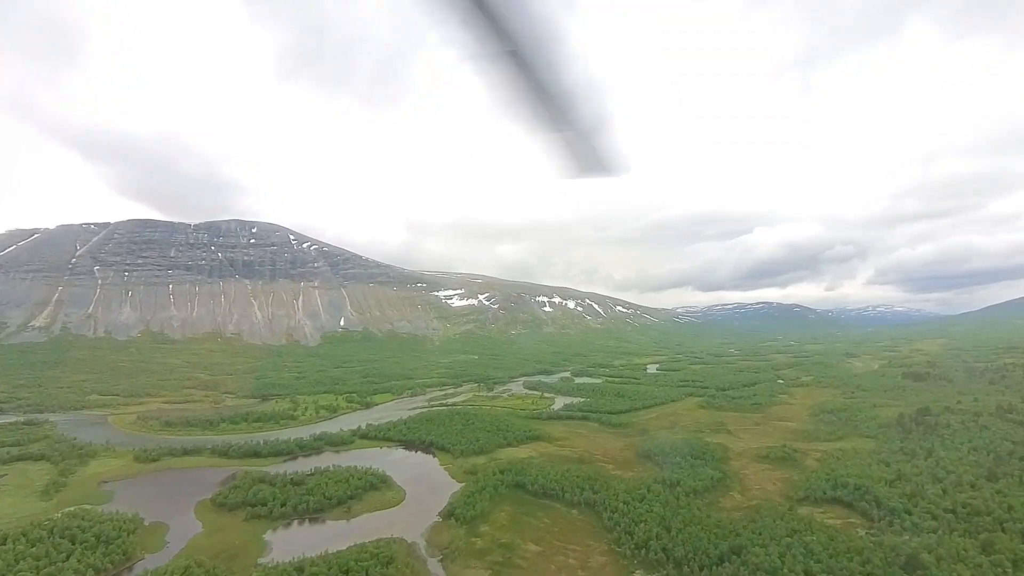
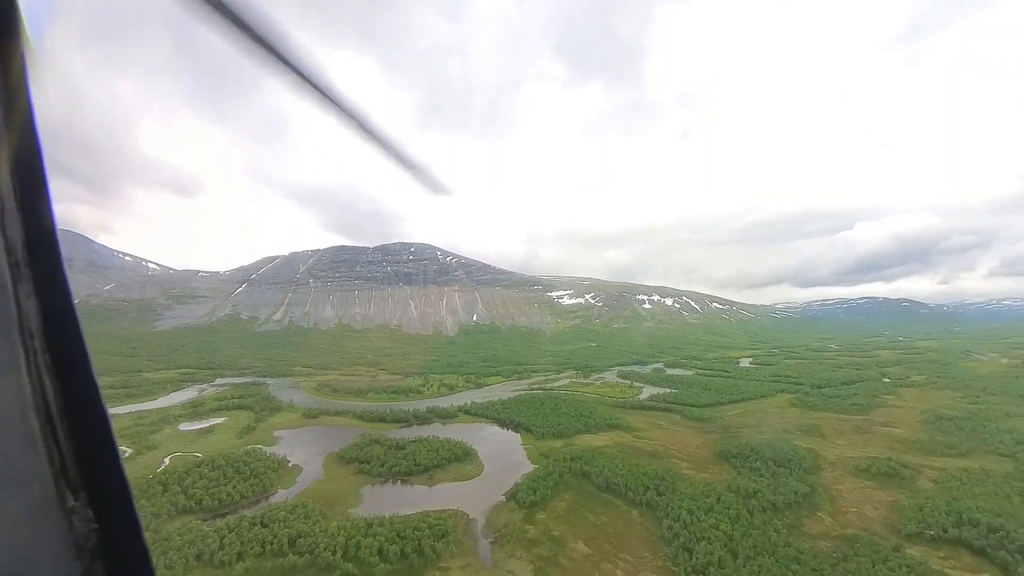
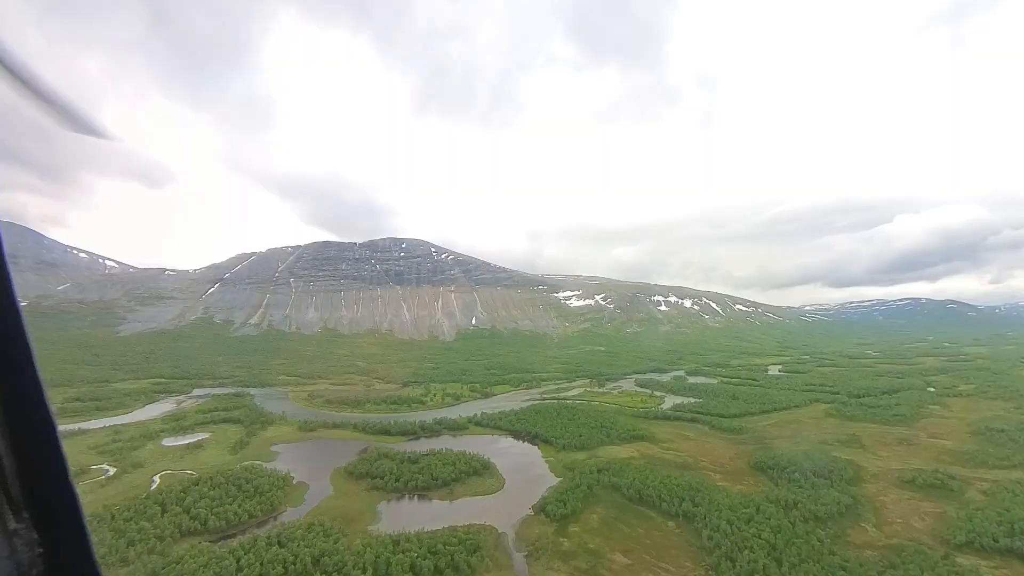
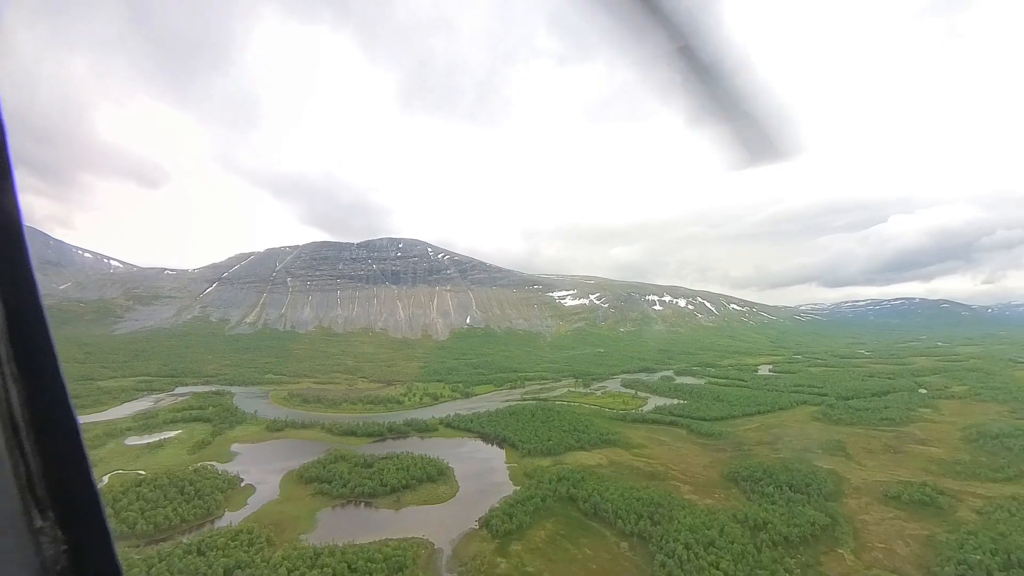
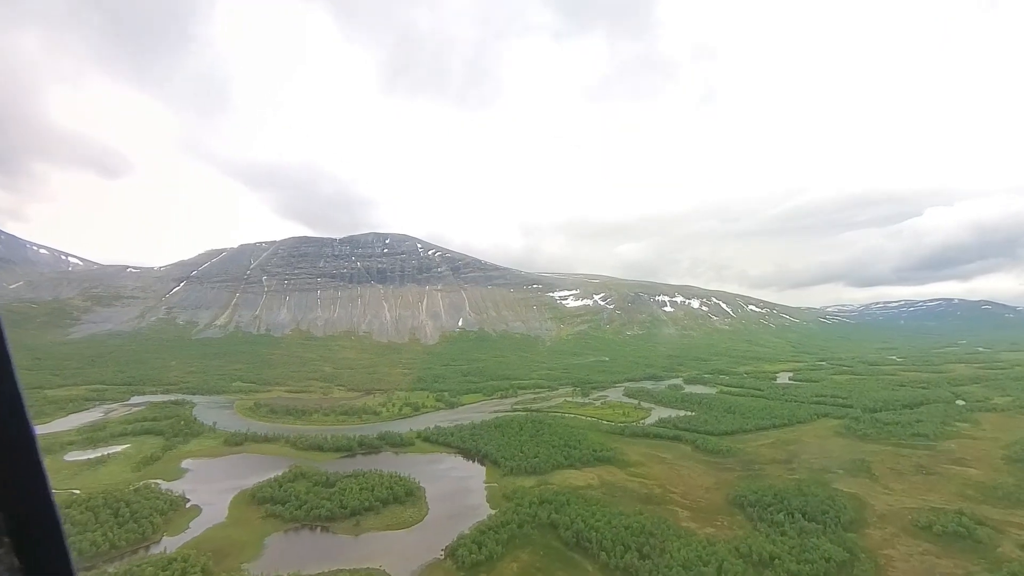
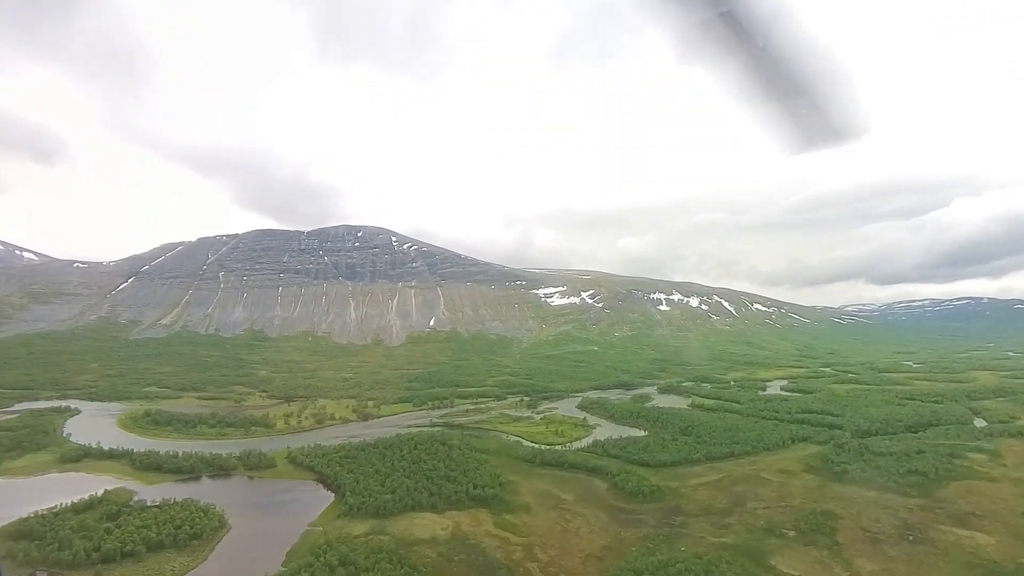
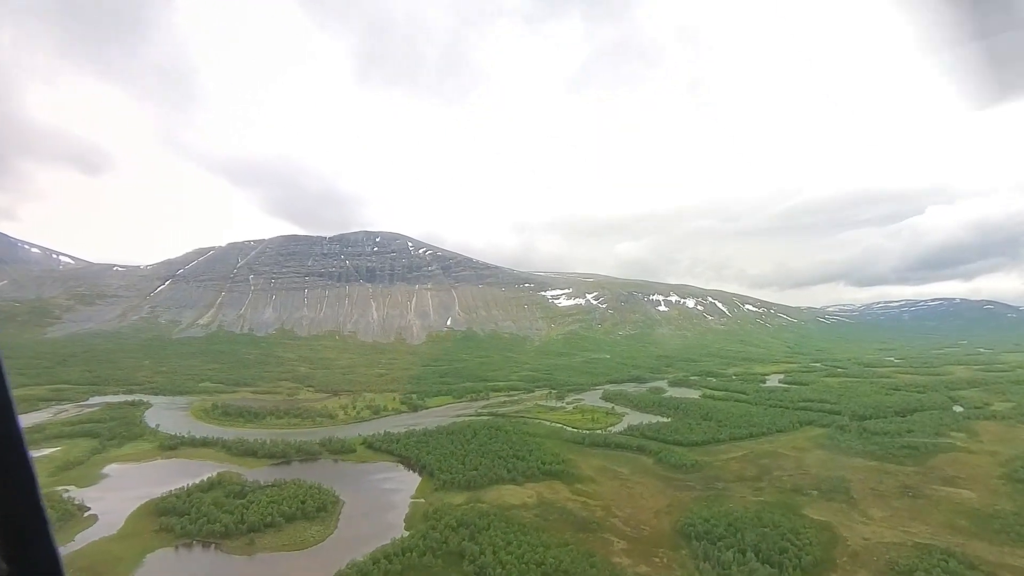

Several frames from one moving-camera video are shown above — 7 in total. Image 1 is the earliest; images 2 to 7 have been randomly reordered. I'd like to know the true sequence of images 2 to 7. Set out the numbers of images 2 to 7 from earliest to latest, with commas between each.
3, 2, 4, 5, 7, 6
